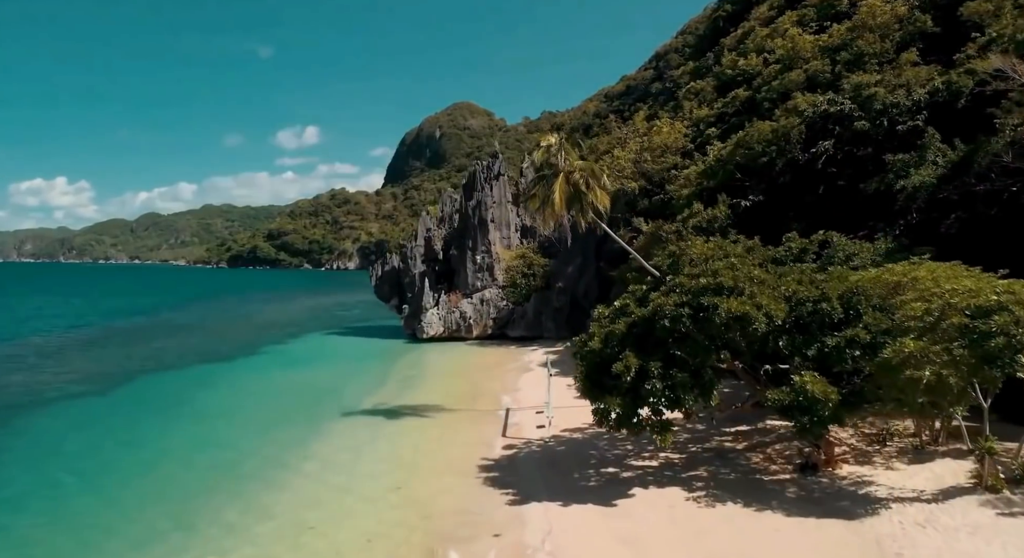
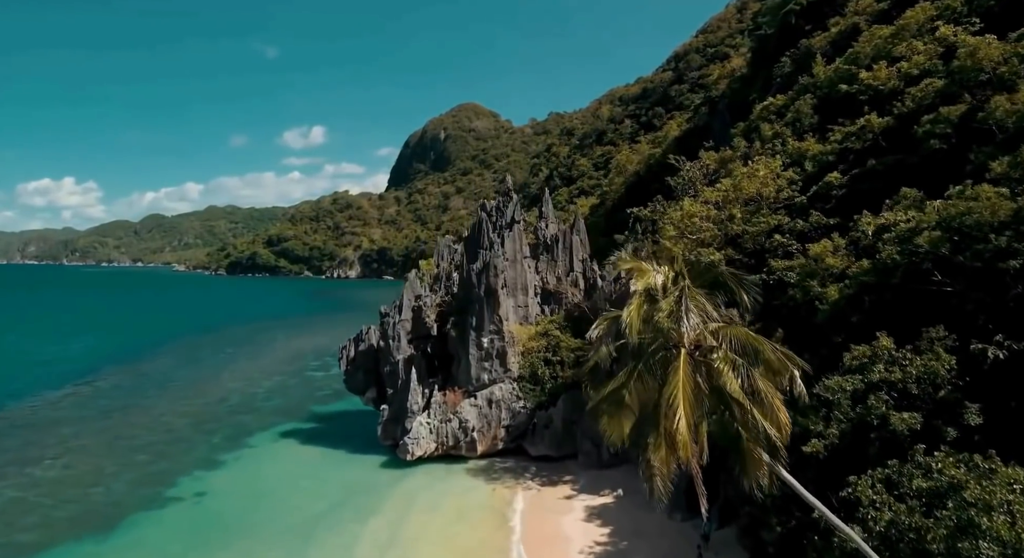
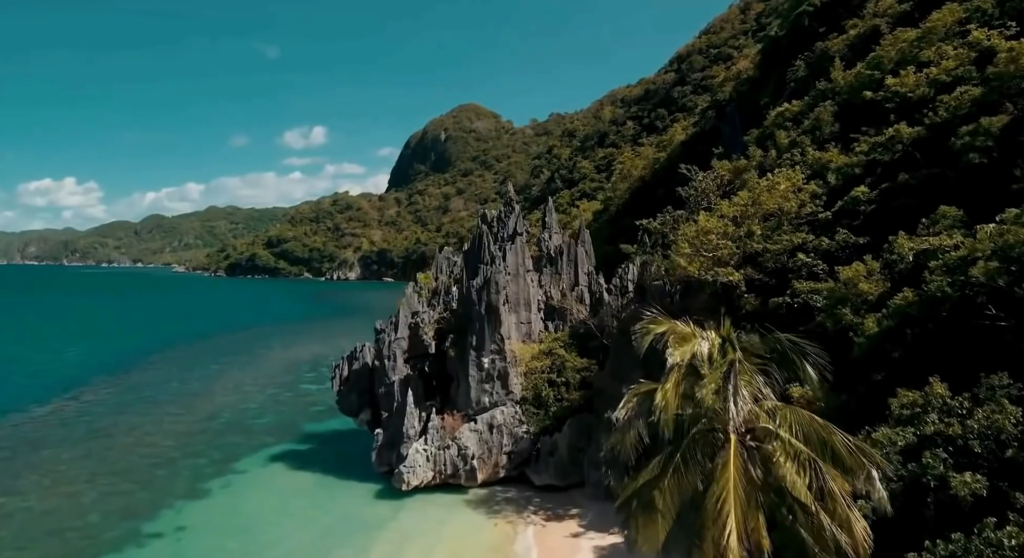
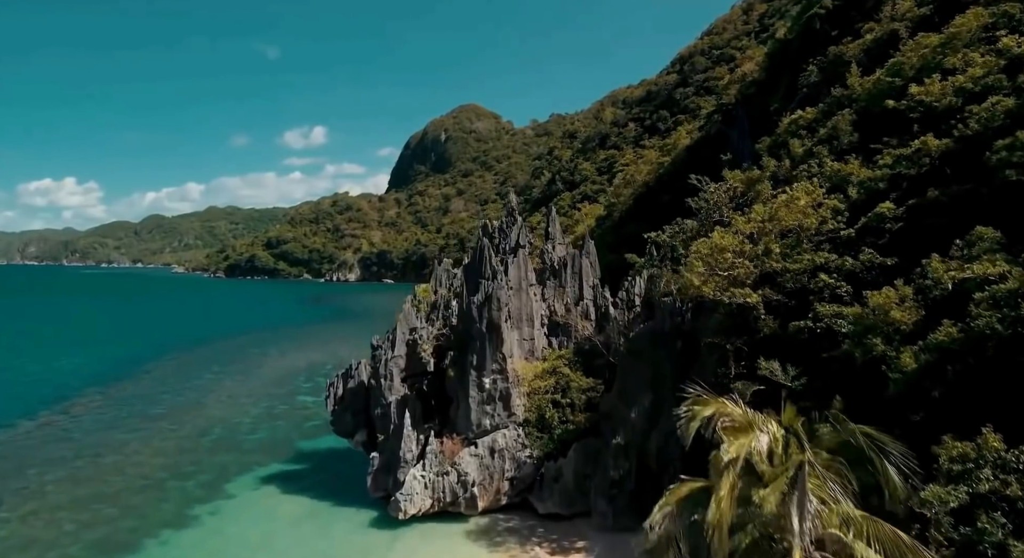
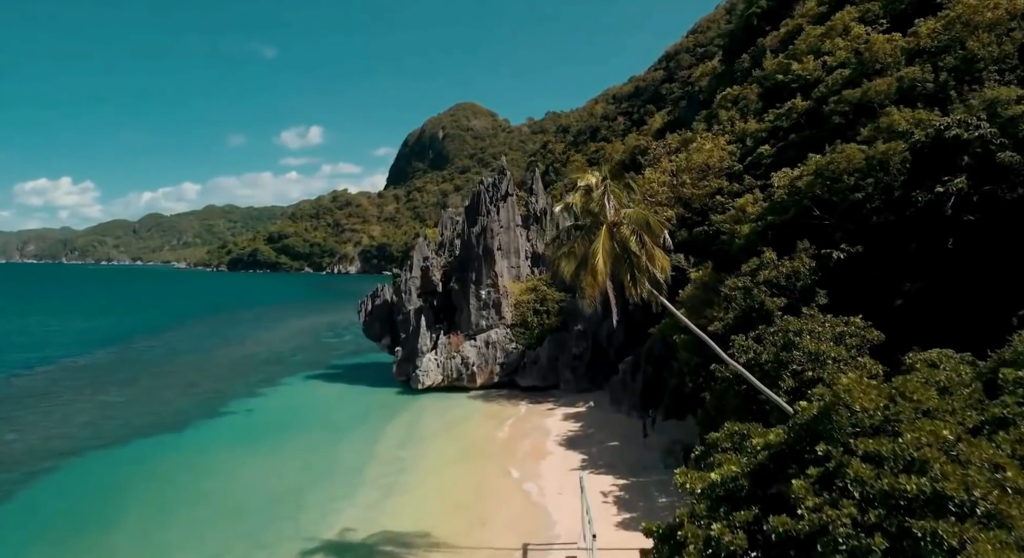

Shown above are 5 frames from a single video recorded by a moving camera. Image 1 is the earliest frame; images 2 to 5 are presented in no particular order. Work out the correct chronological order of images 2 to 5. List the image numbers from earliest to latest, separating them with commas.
5, 2, 3, 4
